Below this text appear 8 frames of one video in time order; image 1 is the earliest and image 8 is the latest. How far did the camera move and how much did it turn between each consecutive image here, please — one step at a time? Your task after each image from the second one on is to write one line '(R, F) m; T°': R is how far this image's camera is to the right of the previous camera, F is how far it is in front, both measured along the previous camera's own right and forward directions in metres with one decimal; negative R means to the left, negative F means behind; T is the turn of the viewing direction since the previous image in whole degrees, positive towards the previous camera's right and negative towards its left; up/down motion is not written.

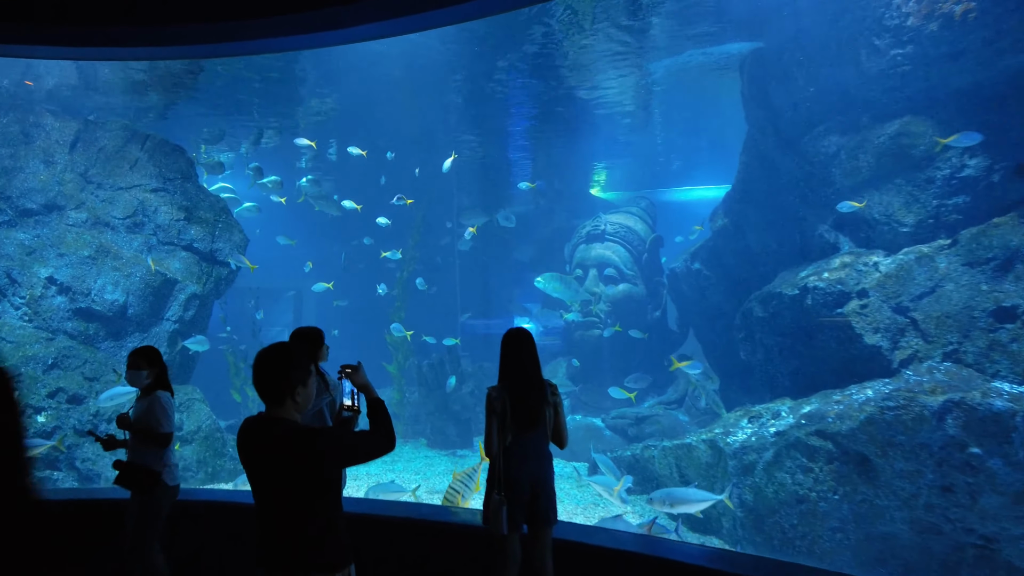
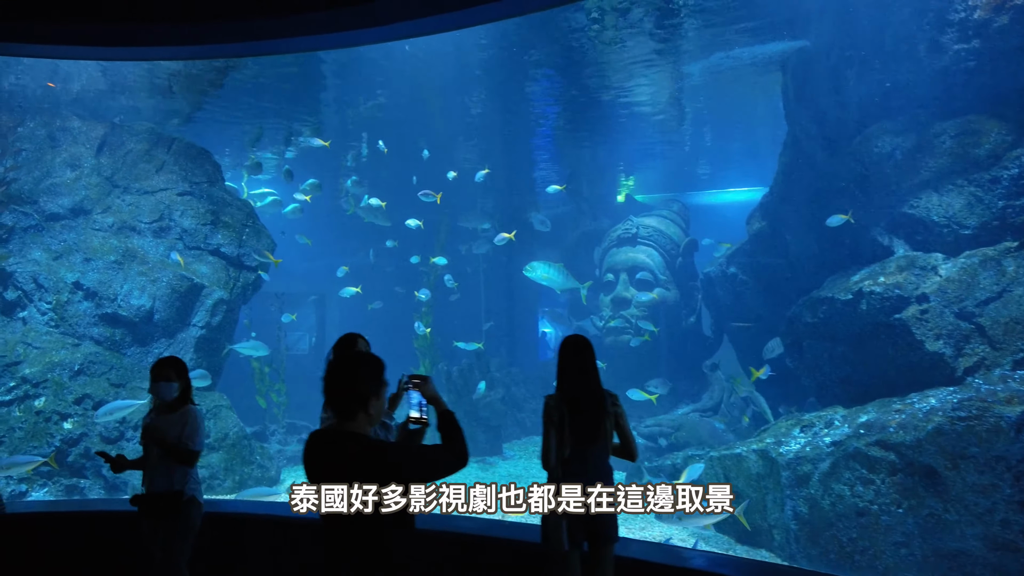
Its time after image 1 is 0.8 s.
(-0.5, +0.2) m; -1°
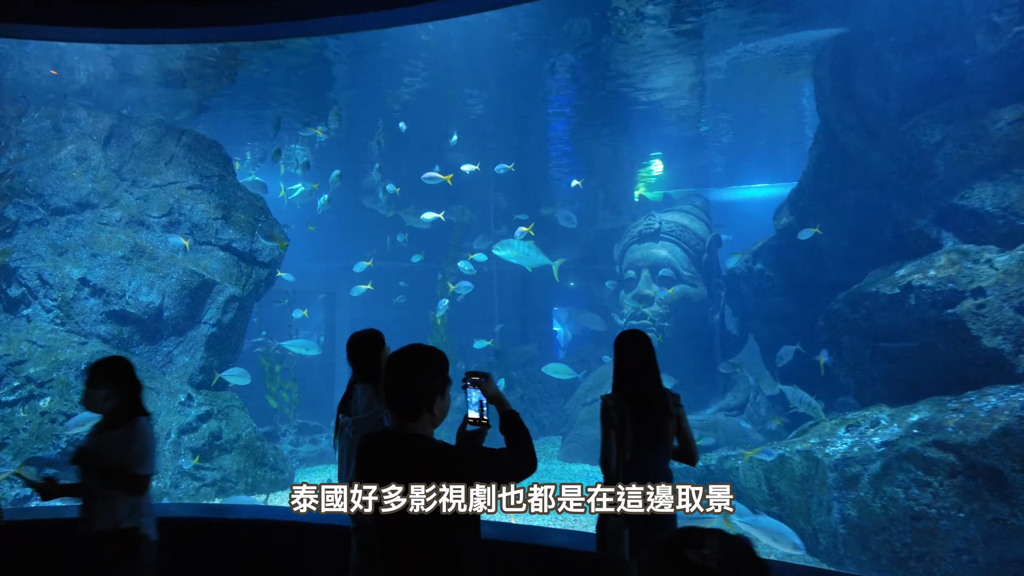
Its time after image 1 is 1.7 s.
(-0.5, +0.4) m; 0°
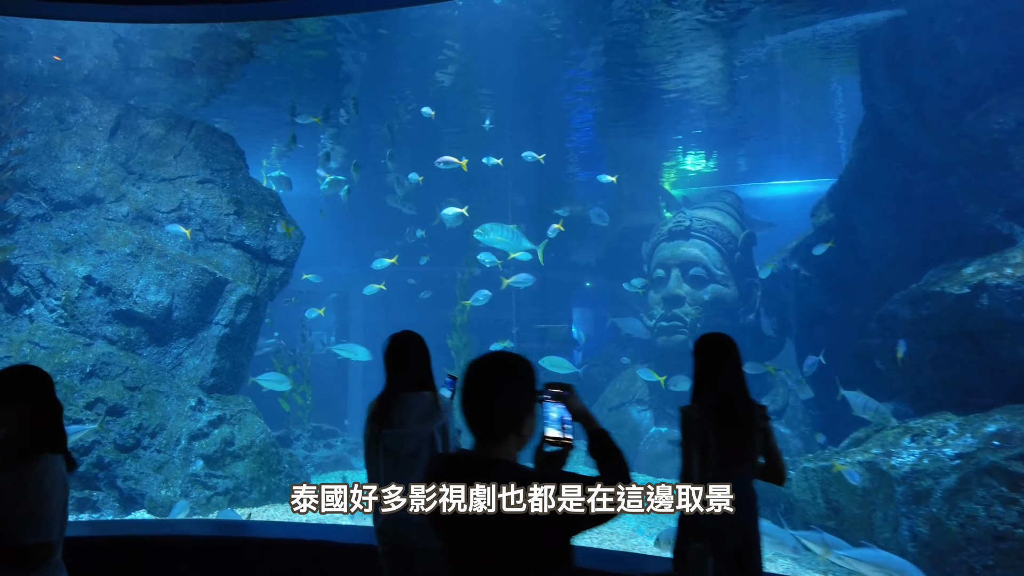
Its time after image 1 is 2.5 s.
(-0.6, +0.6) m; 0°
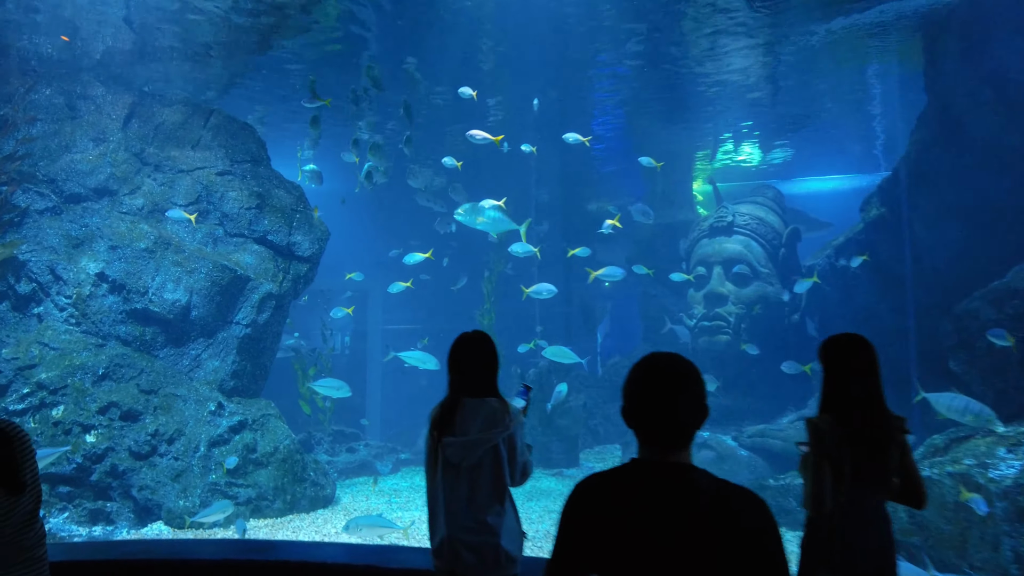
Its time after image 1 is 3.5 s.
(-0.8, +0.6) m; 0°
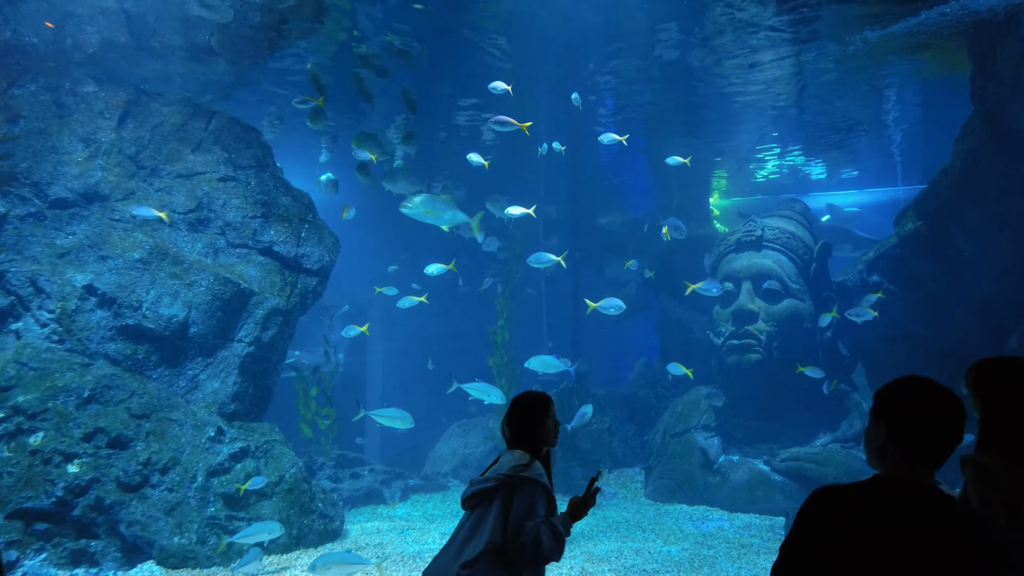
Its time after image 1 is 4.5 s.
(-0.9, +0.7) m; +2°
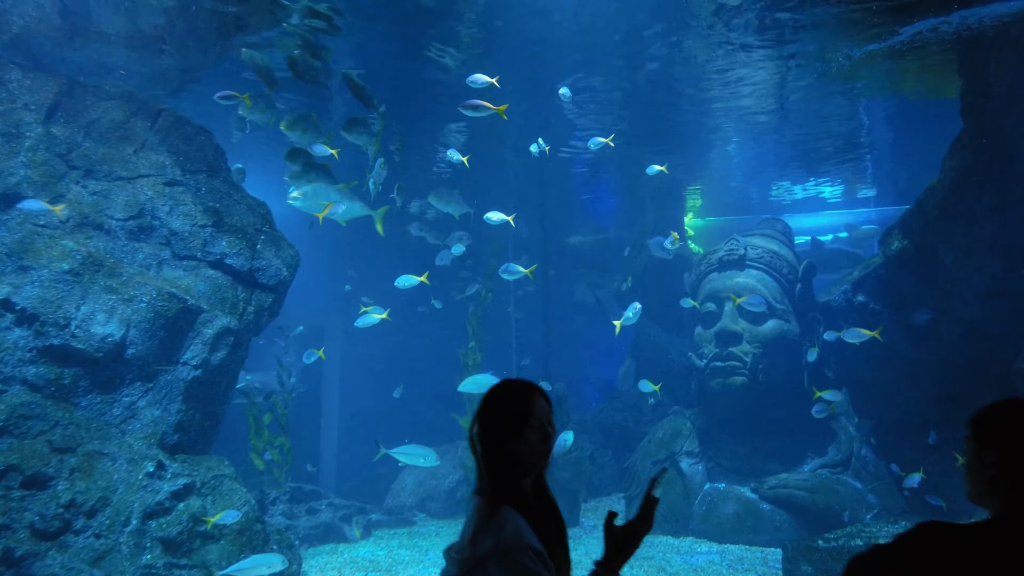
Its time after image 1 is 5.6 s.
(-0.4, +0.7) m; +5°
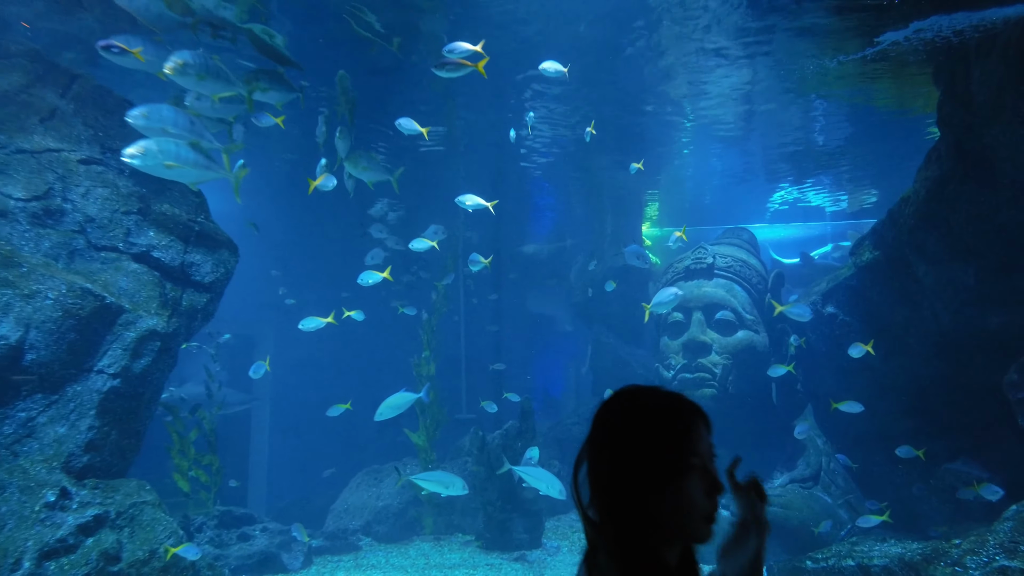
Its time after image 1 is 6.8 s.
(-0.6, +0.8) m; +6°
